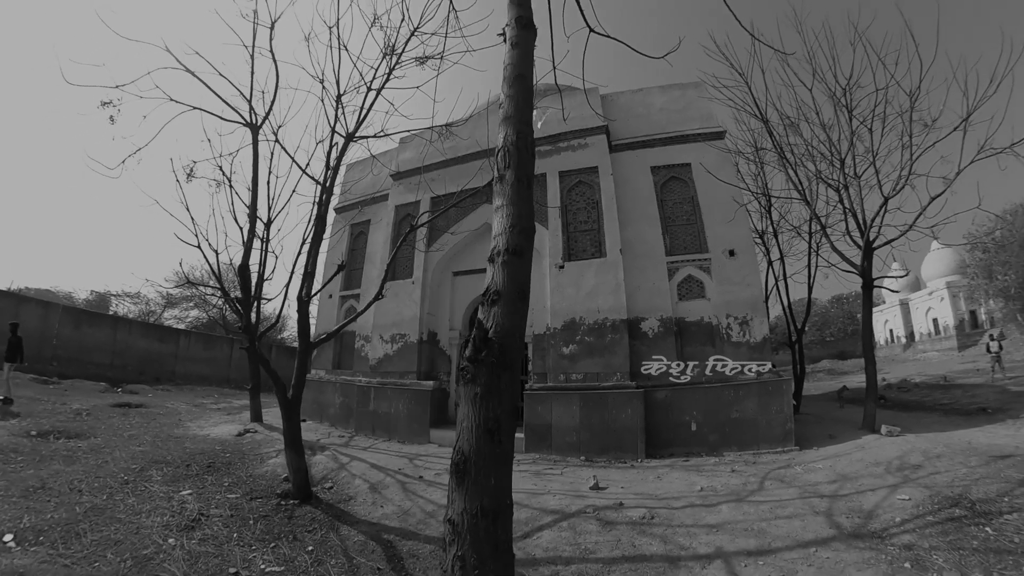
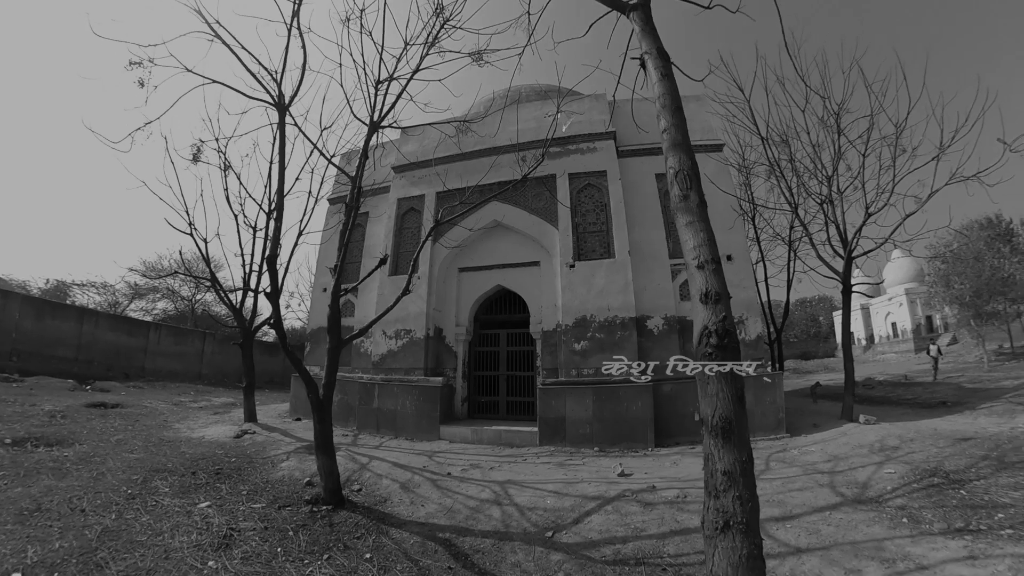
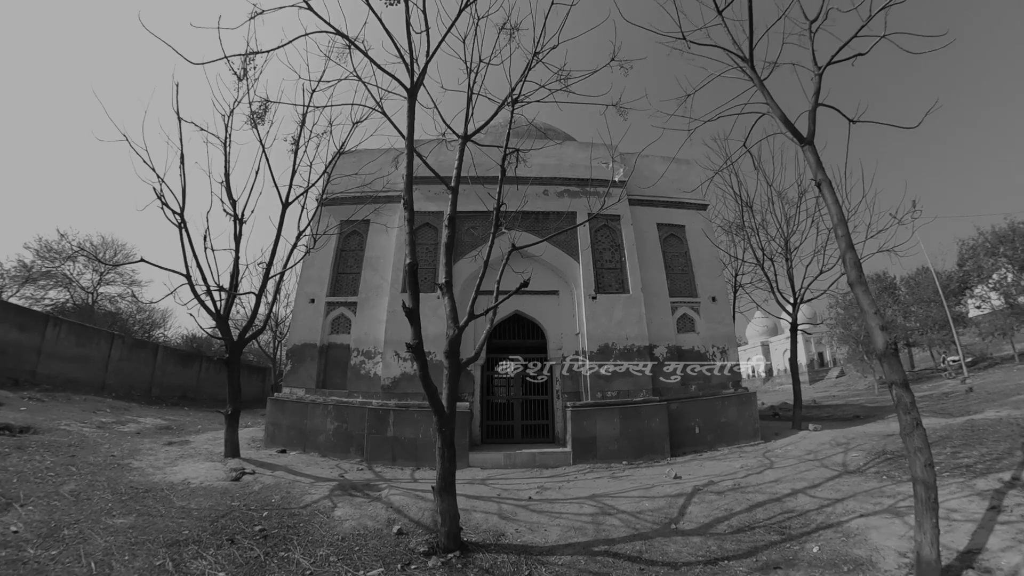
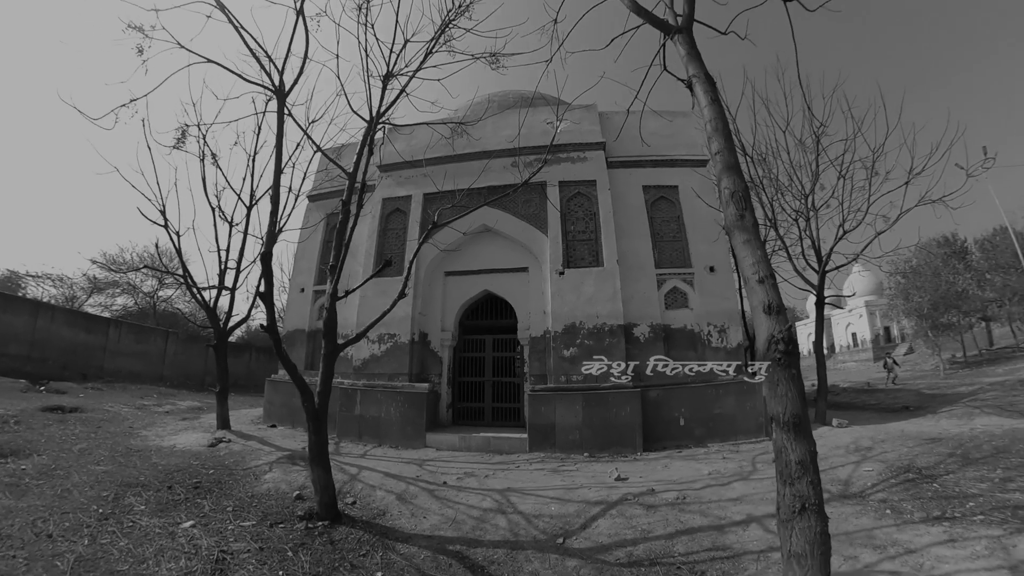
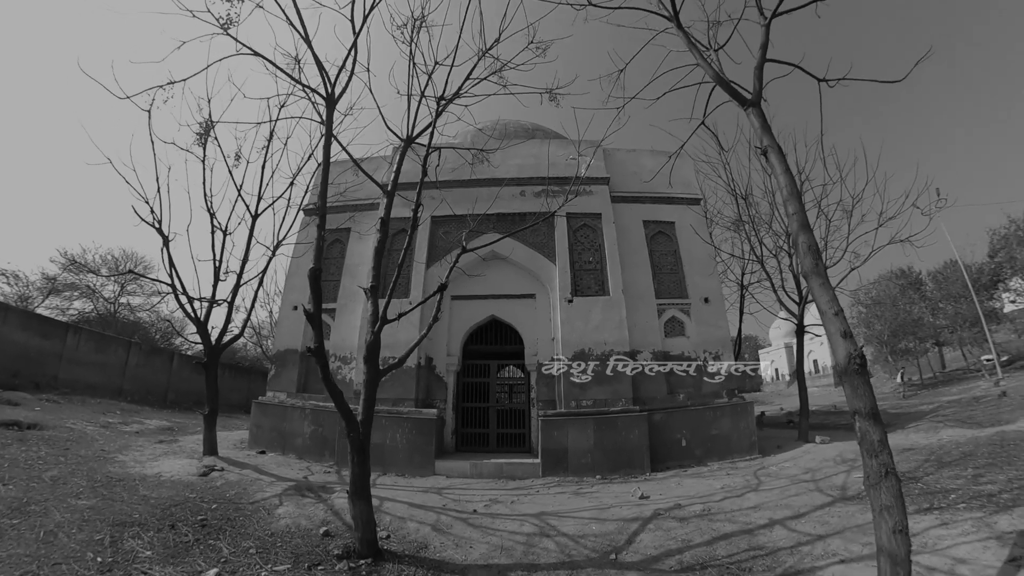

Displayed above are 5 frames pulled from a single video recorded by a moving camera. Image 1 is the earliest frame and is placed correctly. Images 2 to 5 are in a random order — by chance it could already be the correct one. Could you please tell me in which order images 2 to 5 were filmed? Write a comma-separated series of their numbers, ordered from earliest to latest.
2, 4, 5, 3
